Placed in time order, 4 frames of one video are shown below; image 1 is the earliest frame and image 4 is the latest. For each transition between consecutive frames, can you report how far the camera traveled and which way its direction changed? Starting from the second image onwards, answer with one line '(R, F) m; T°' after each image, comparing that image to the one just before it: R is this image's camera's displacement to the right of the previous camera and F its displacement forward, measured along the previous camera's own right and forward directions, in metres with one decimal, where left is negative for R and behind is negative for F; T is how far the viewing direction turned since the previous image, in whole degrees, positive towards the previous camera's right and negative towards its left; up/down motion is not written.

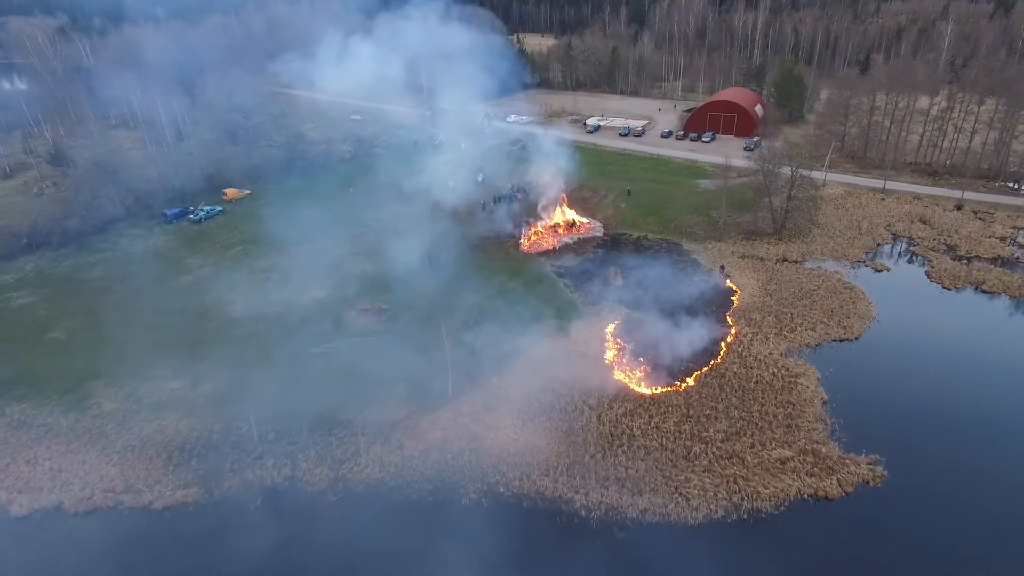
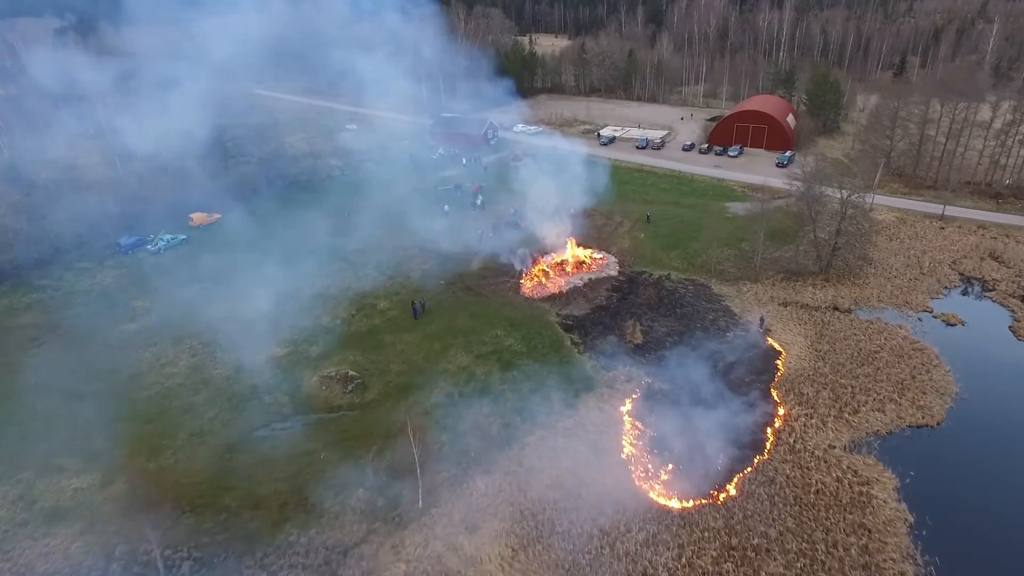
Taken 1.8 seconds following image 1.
(+0.3, +2.4) m; -1°
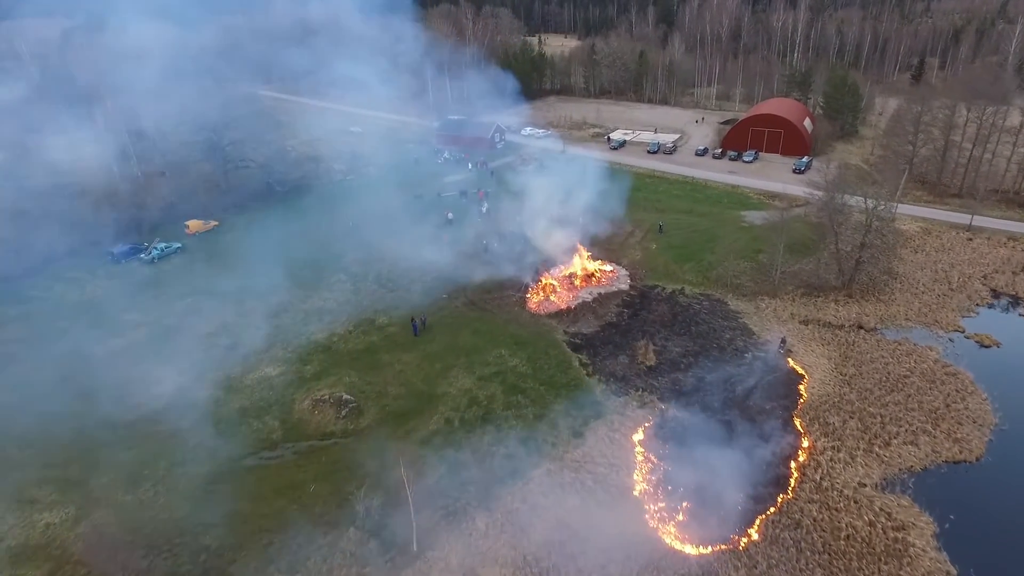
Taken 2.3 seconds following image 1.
(+0.1, +0.7) m; -1°
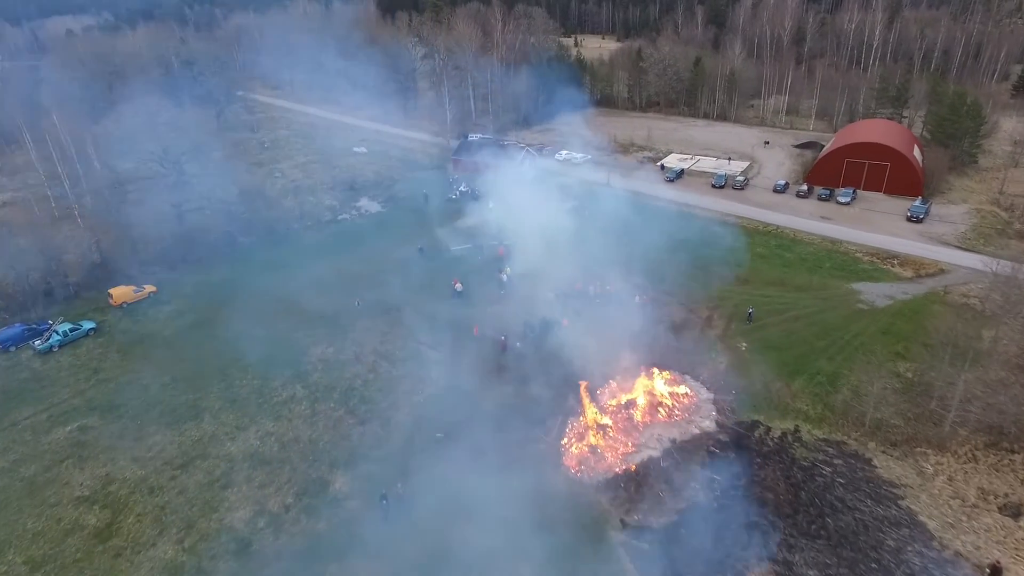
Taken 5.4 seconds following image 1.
(0.0, +4.6) m; -3°
